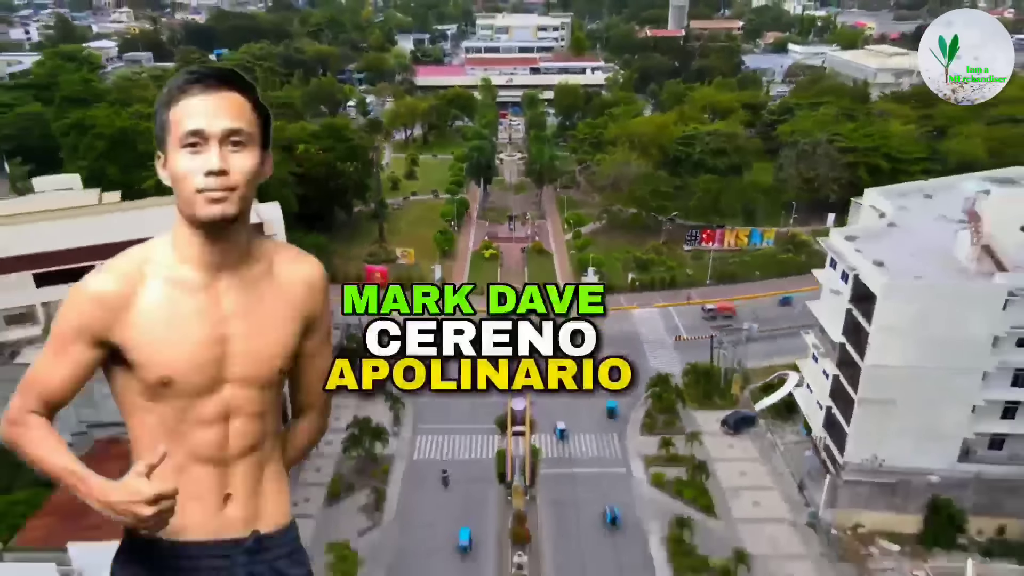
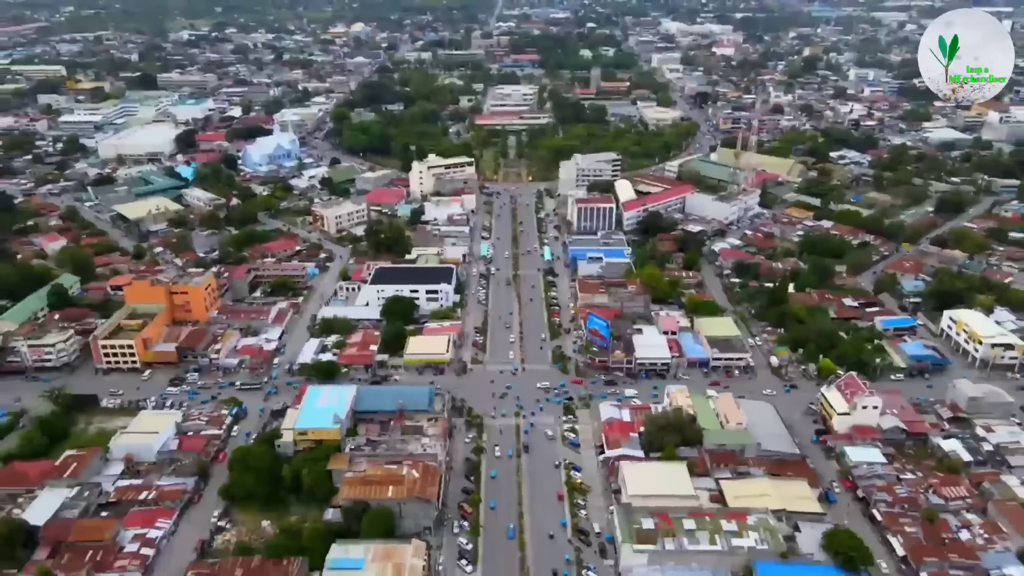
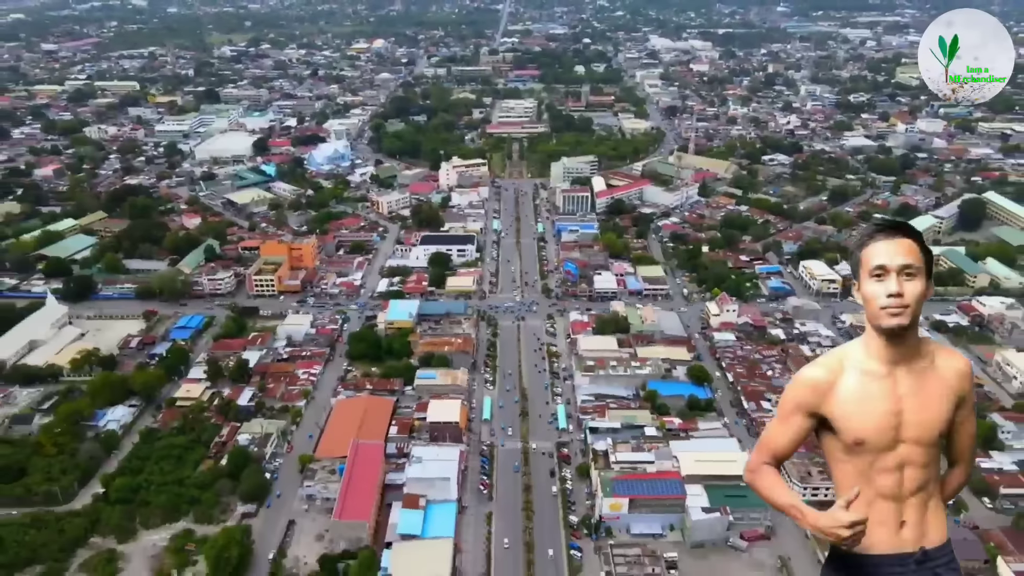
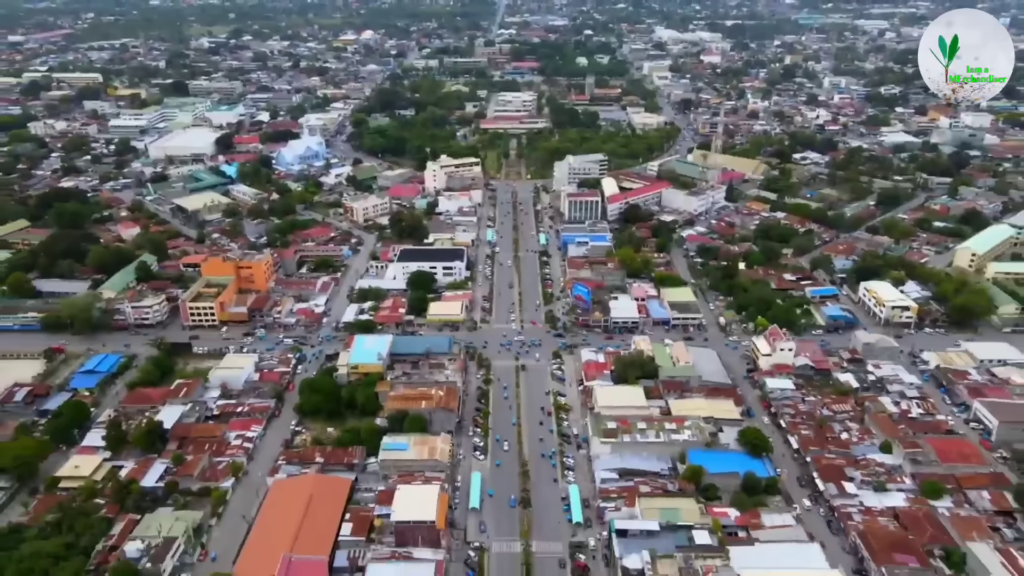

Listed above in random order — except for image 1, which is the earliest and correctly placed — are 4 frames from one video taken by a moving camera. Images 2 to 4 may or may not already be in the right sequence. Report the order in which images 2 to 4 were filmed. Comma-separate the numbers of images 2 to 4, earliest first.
2, 4, 3
